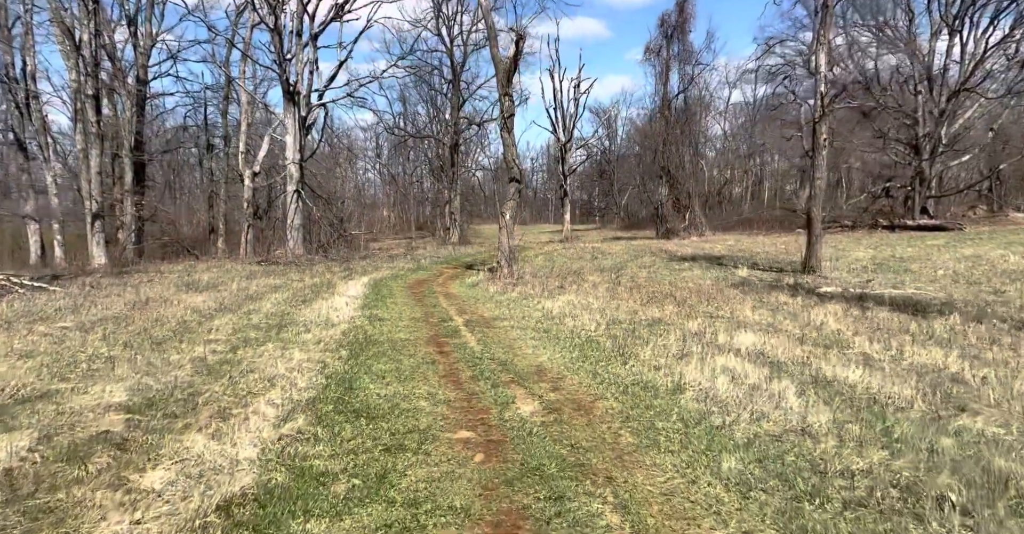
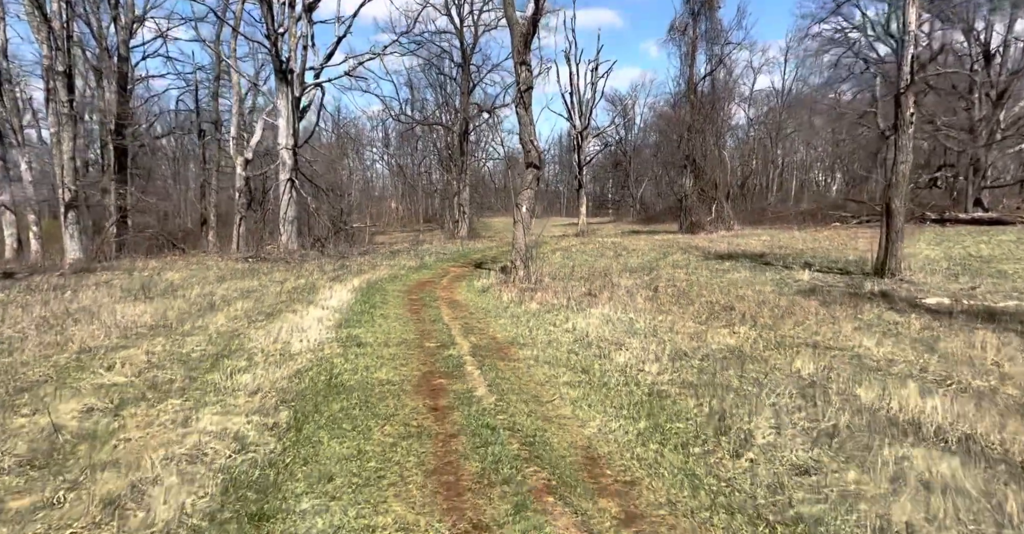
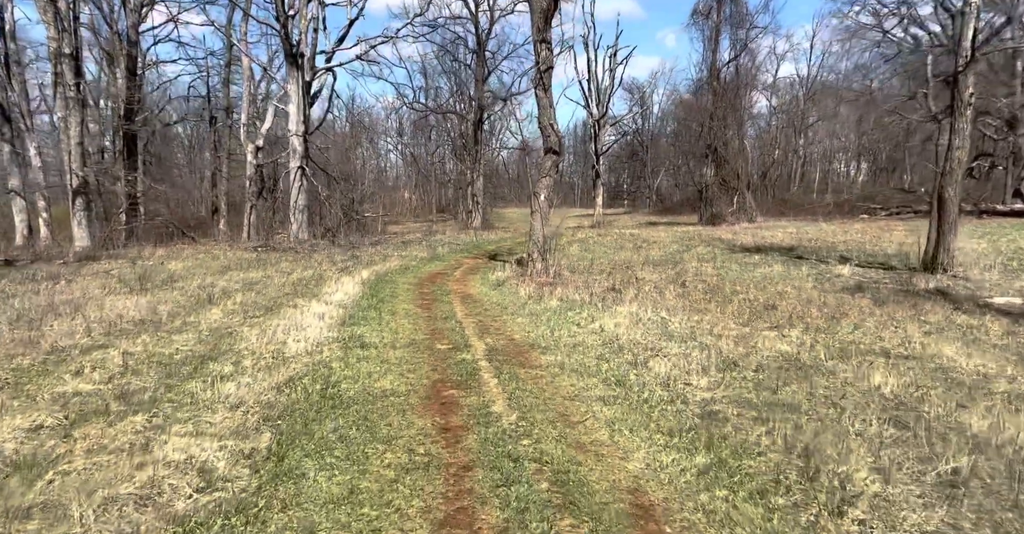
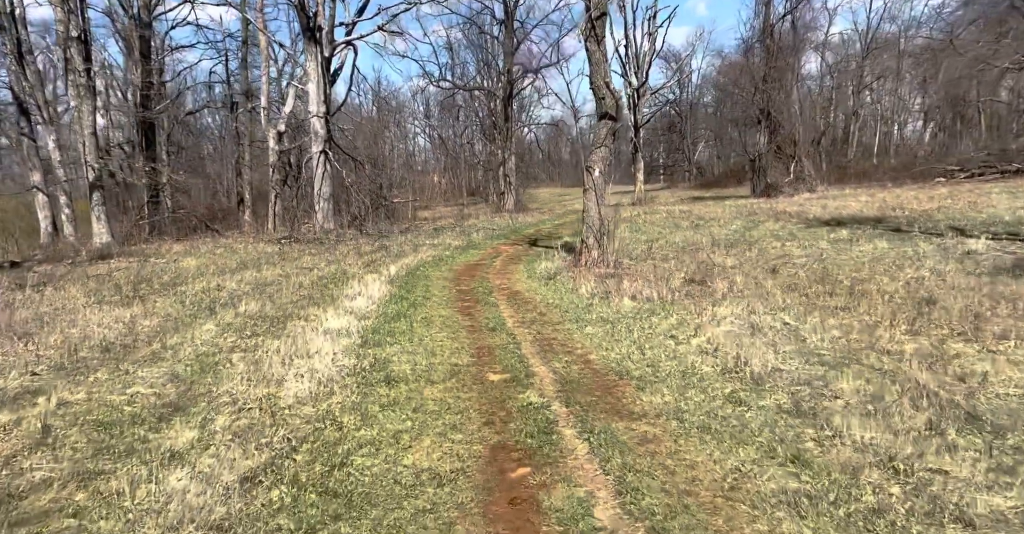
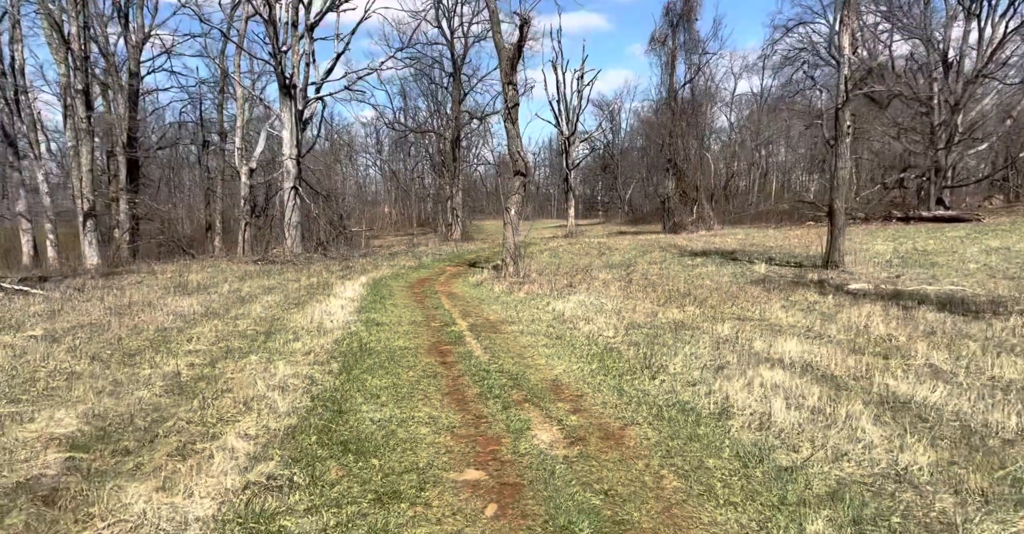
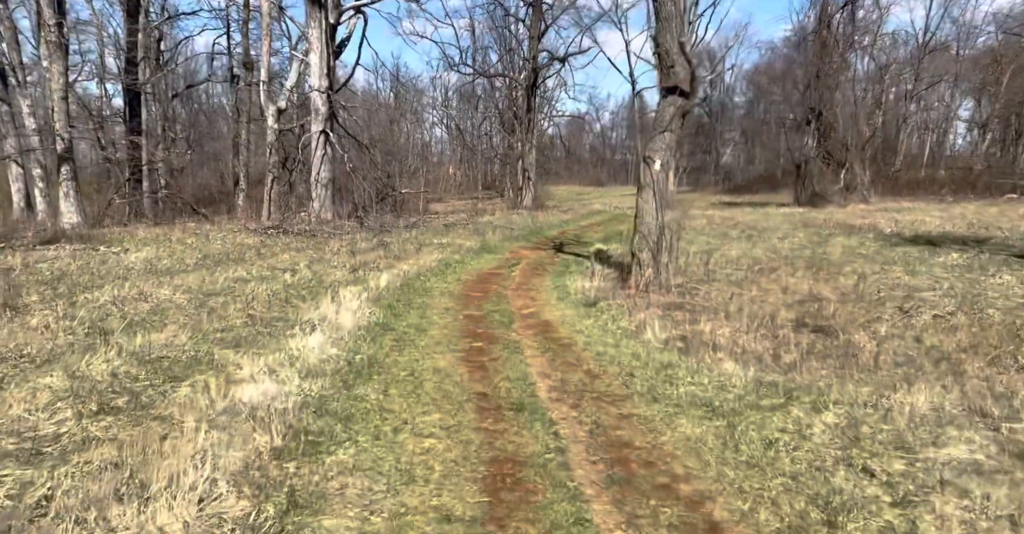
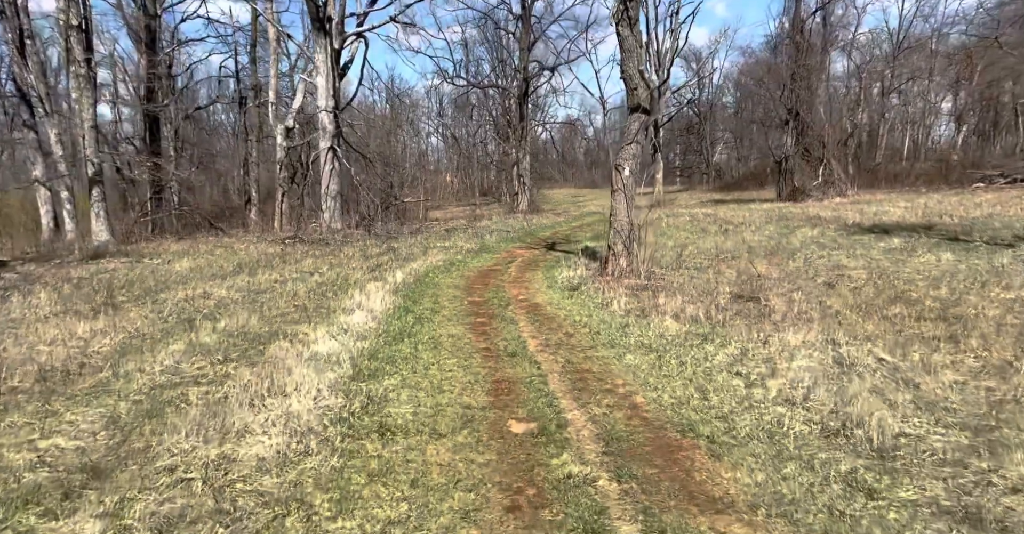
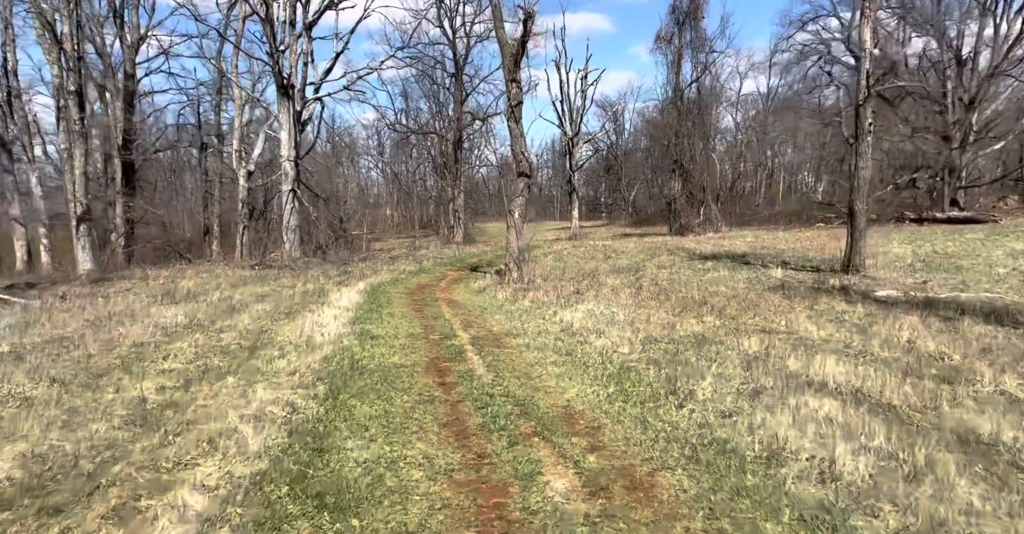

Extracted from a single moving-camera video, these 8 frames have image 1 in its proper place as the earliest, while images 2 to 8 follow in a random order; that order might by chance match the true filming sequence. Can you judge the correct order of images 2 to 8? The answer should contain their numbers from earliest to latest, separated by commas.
5, 8, 2, 3, 4, 7, 6
